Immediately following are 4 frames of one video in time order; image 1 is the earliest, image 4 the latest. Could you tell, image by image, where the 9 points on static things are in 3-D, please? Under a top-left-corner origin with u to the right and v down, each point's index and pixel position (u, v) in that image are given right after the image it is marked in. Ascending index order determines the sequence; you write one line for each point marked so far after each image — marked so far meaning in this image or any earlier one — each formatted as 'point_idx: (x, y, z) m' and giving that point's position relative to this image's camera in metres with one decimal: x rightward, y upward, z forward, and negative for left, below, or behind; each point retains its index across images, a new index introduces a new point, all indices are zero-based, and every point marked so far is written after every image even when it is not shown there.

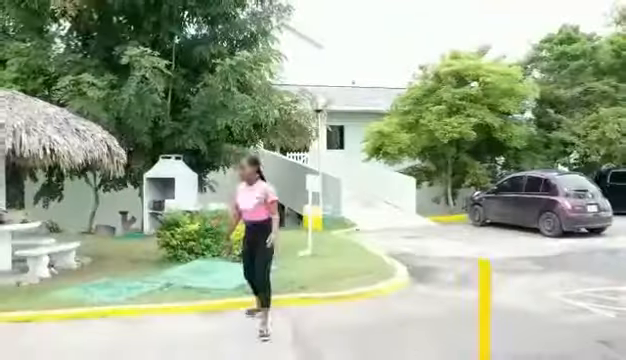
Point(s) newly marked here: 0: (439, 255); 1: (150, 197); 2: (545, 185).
0: (+2.0, -1.2, +11.5) m
1: (-3.4, -0.4, +15.3) m
2: (+4.9, -0.1, +15.3) m
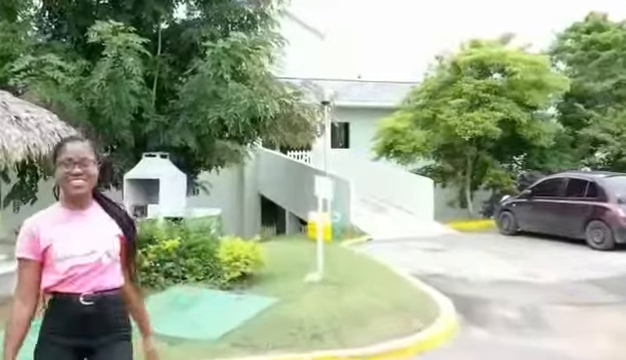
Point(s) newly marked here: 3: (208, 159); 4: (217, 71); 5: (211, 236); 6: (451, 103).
0: (+2.1, -1.2, +9.3) m
1: (-3.3, -0.4, +13.0) m
2: (+5.1, -0.2, +13.1) m
3: (-2.2, +0.4, +15.1) m
4: (-1.7, +1.9, +12.8) m
5: (-1.2, -0.7, +8.8) m
6: (+3.5, +2.0, +18.4) m
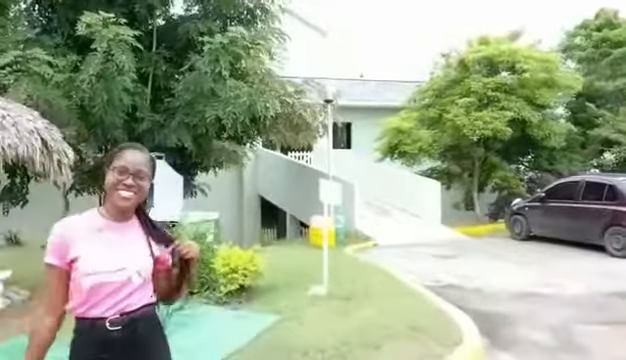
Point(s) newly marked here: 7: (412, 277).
0: (+2.2, -1.3, +8.5) m
1: (-3.2, -0.4, +12.3) m
2: (+5.1, -0.2, +12.4) m
3: (-2.2, +0.4, +14.4) m
4: (-1.6, +1.9, +12.1) m
5: (-1.2, -0.7, +8.1) m
6: (+3.6, +1.9, +17.7) m
7: (+1.3, -1.3, +9.4) m
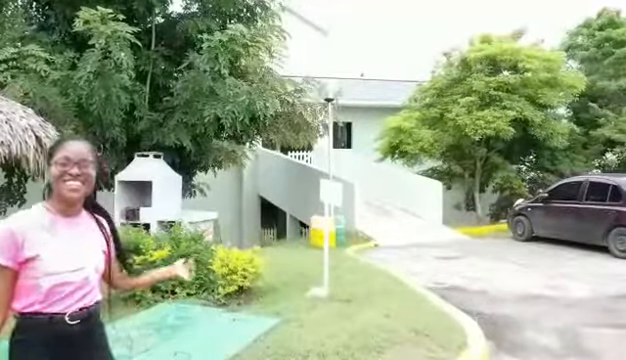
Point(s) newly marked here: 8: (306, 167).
0: (+2.2, -1.3, +8.4) m
1: (-3.2, -0.4, +12.2) m
2: (+5.1, -0.2, +12.2) m
3: (-2.1, +0.4, +14.2) m
4: (-1.6, +1.9, +11.9) m
5: (-1.2, -0.7, +8.0) m
6: (+3.6, +1.9, +17.6) m
7: (+1.3, -1.3, +9.2) m
8: (-0.2, +0.3, +16.6) m
